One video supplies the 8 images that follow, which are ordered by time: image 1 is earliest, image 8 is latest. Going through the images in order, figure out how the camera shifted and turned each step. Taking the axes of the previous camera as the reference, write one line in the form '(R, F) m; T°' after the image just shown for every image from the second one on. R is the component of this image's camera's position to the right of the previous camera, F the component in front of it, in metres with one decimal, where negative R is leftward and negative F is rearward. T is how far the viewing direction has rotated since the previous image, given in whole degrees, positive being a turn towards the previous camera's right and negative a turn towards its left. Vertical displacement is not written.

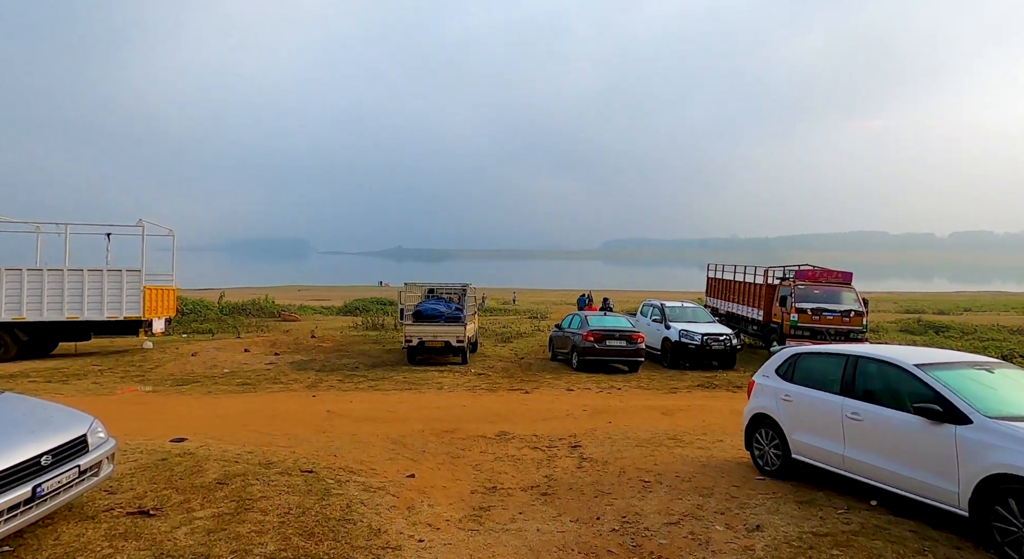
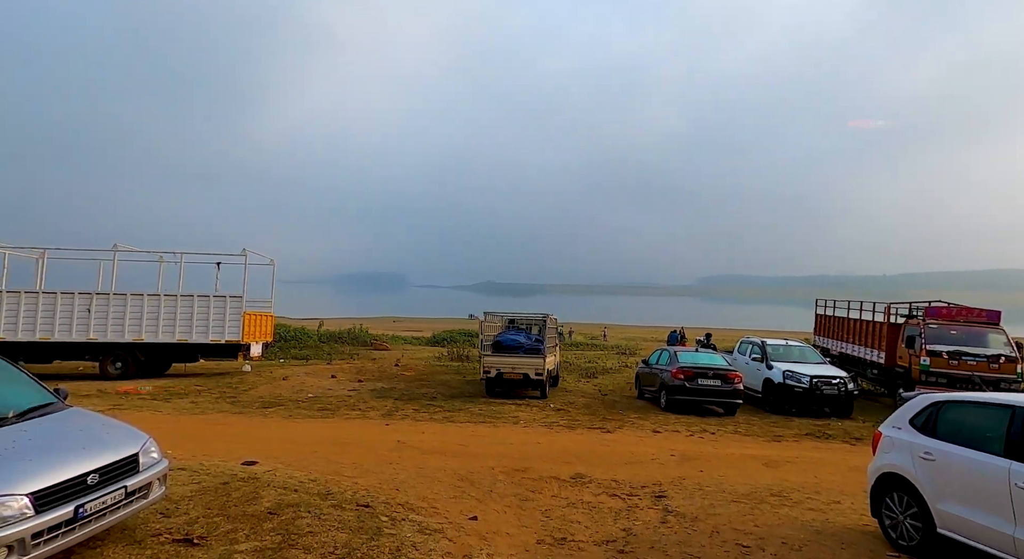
(+0.1, +0.5) m; -9°
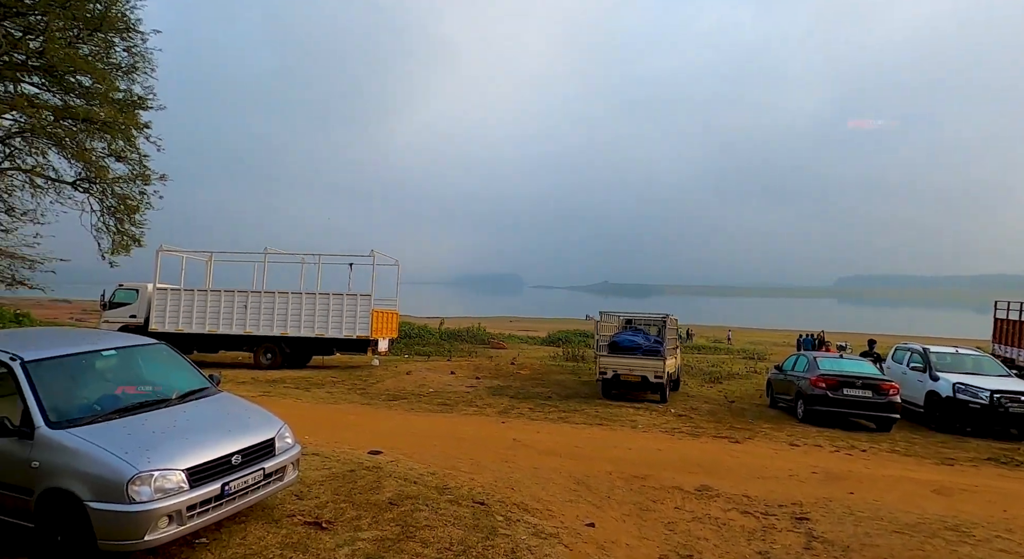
(0.0, +0.2) m; -11°
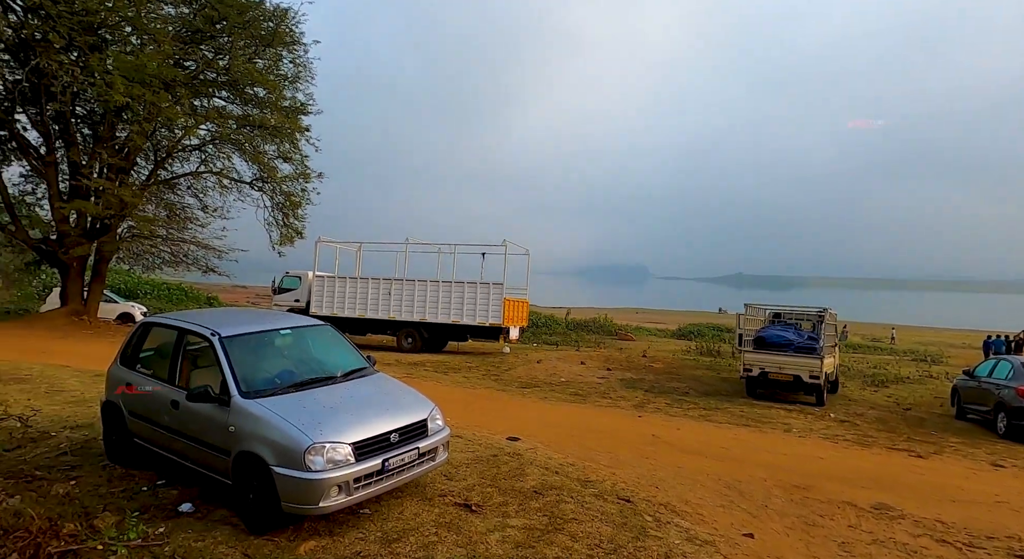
(-0.2, +0.1) m; -12°
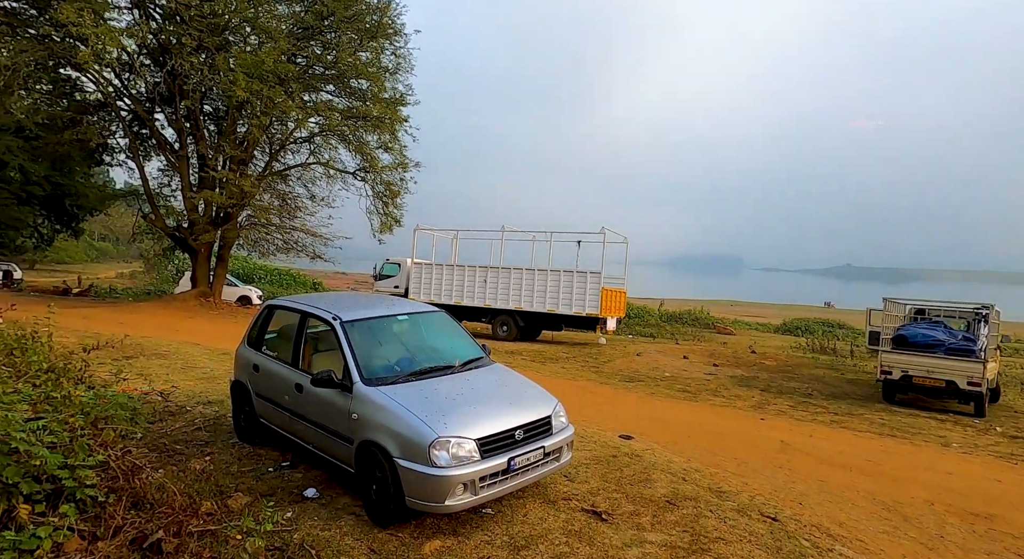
(-0.4, +0.4) m; -9°
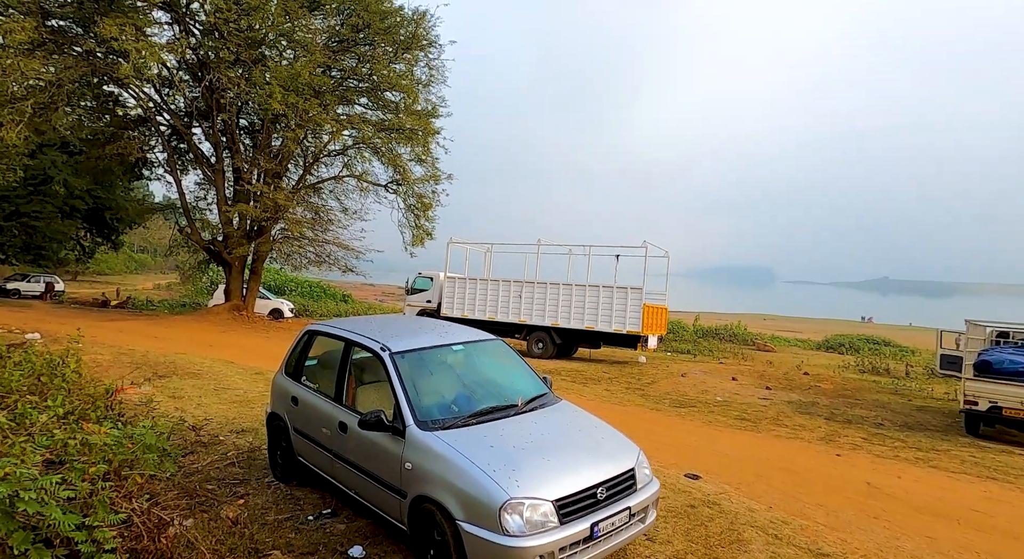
(-0.4, +0.6) m; -3°
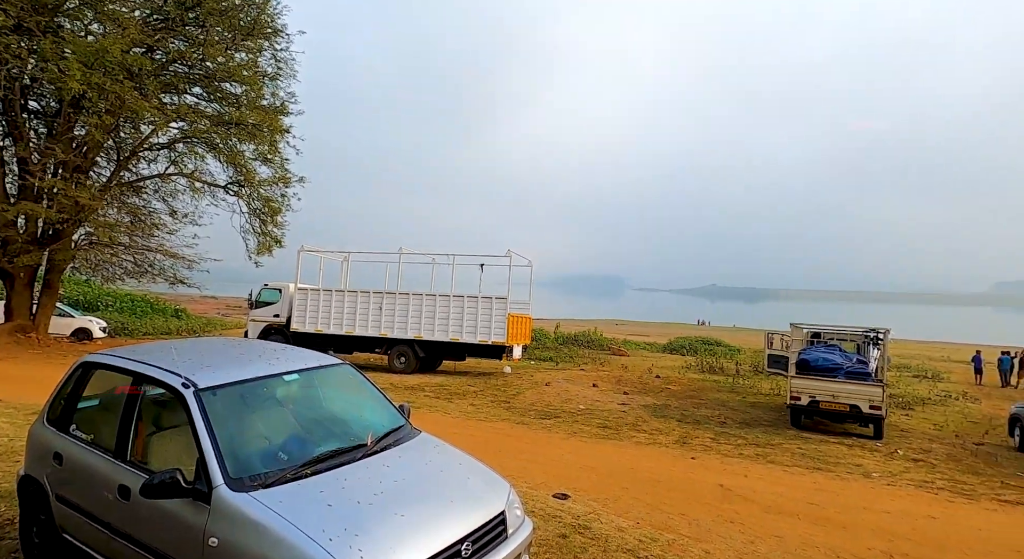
(+0.1, +0.6) m; +13°
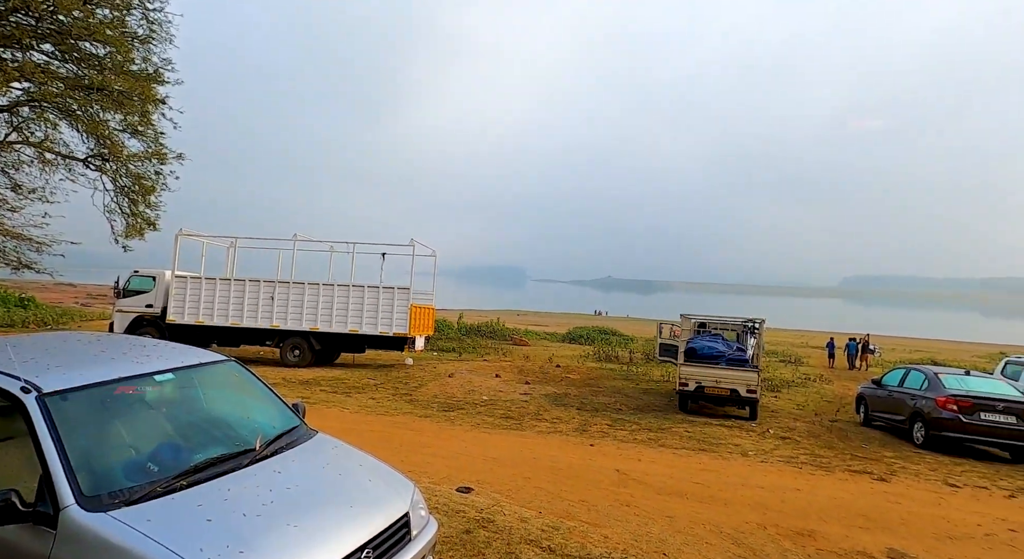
(0.0, +0.2) m; +10°
